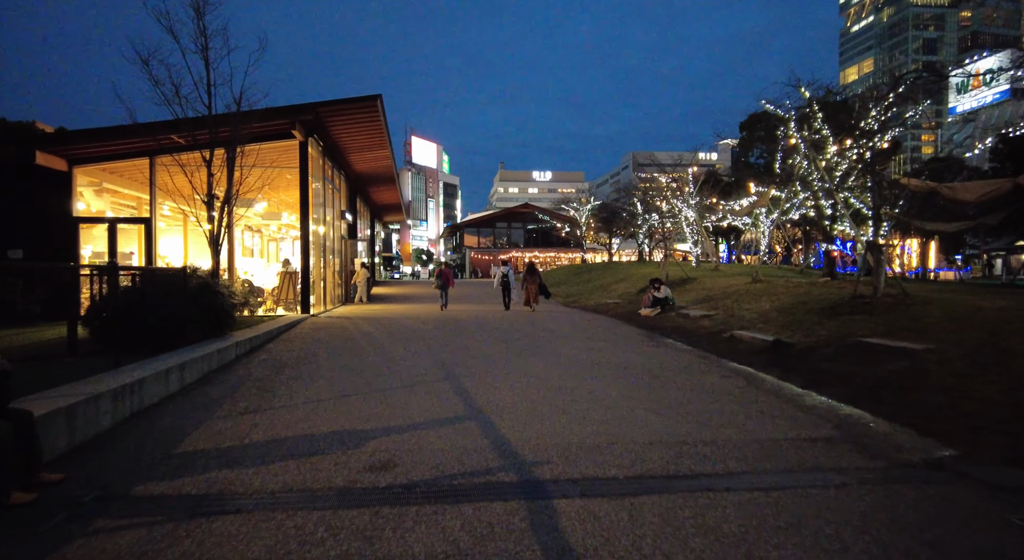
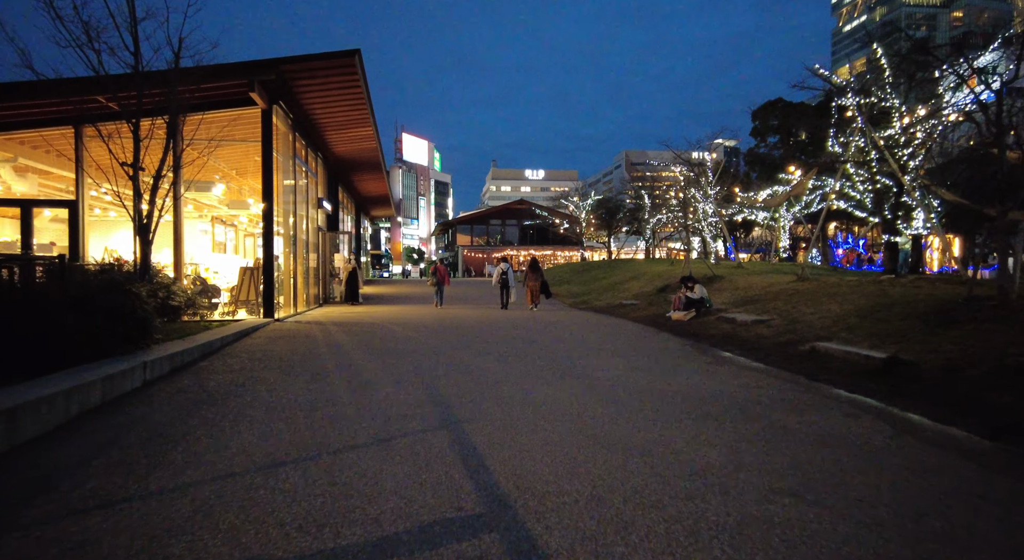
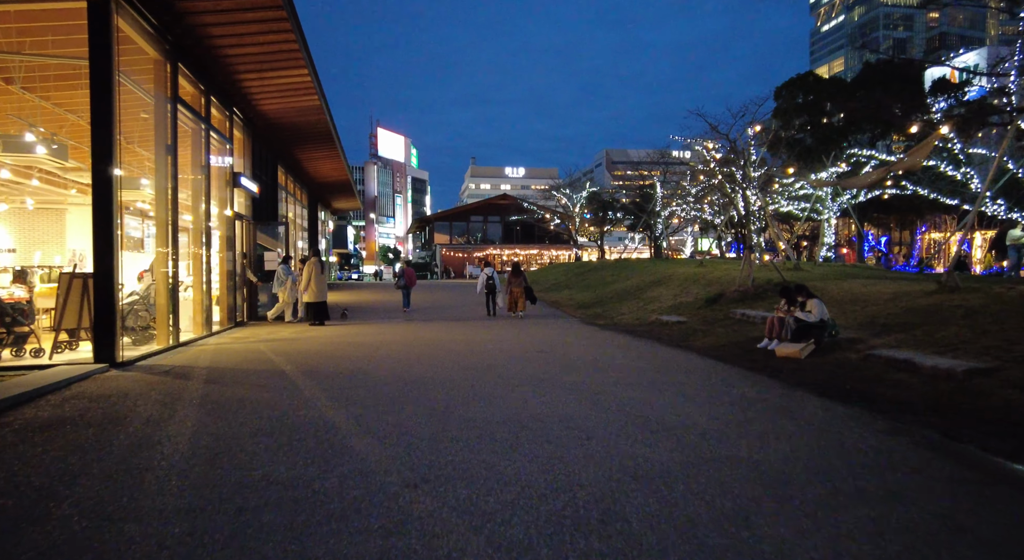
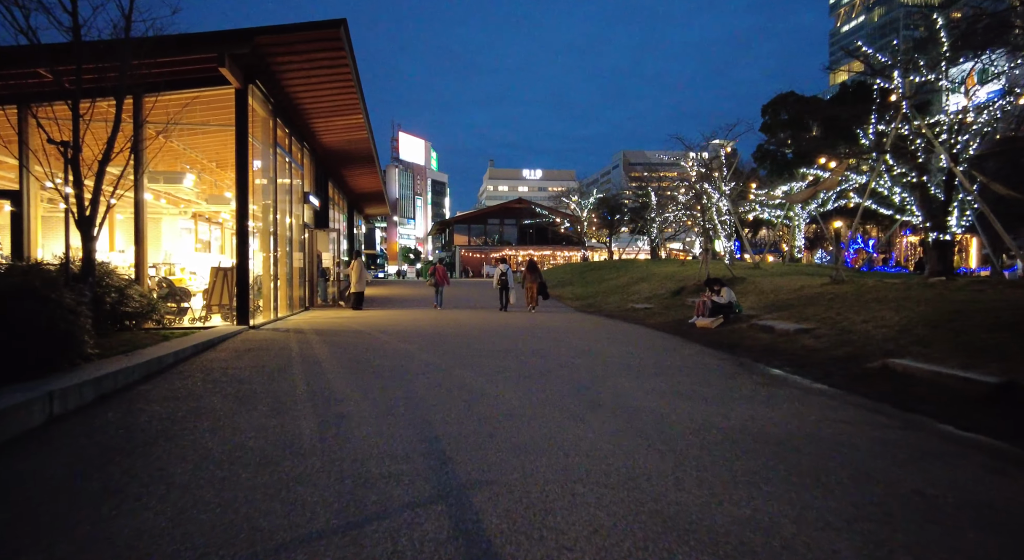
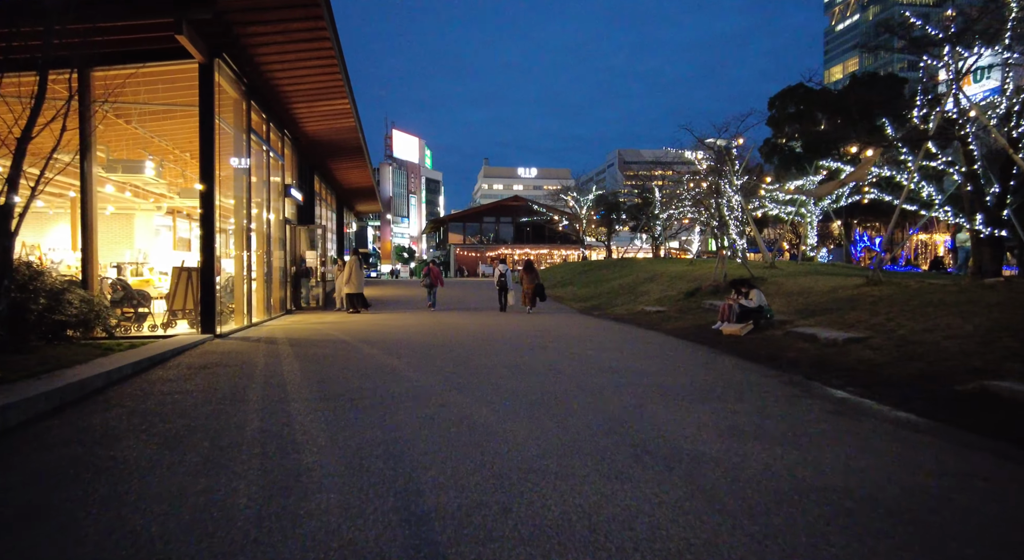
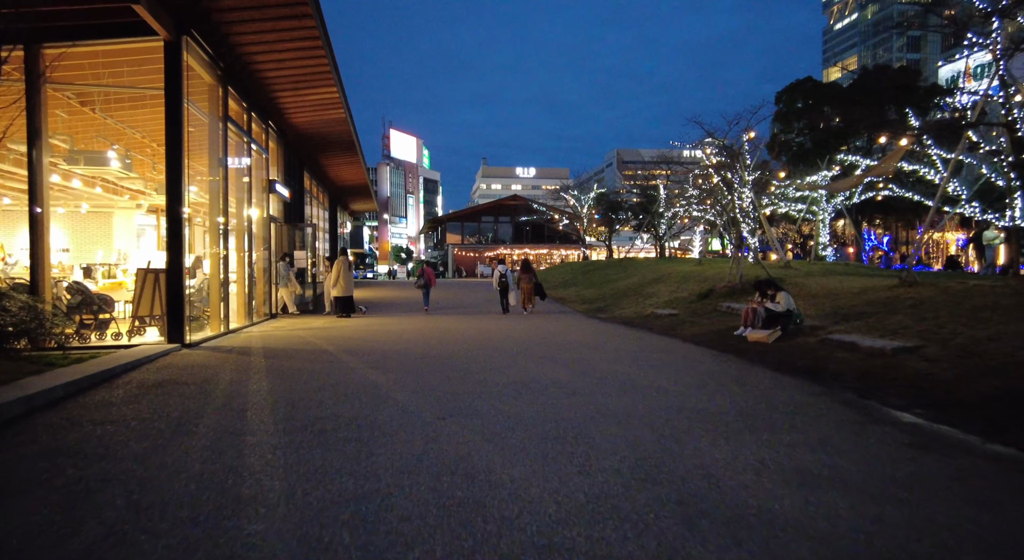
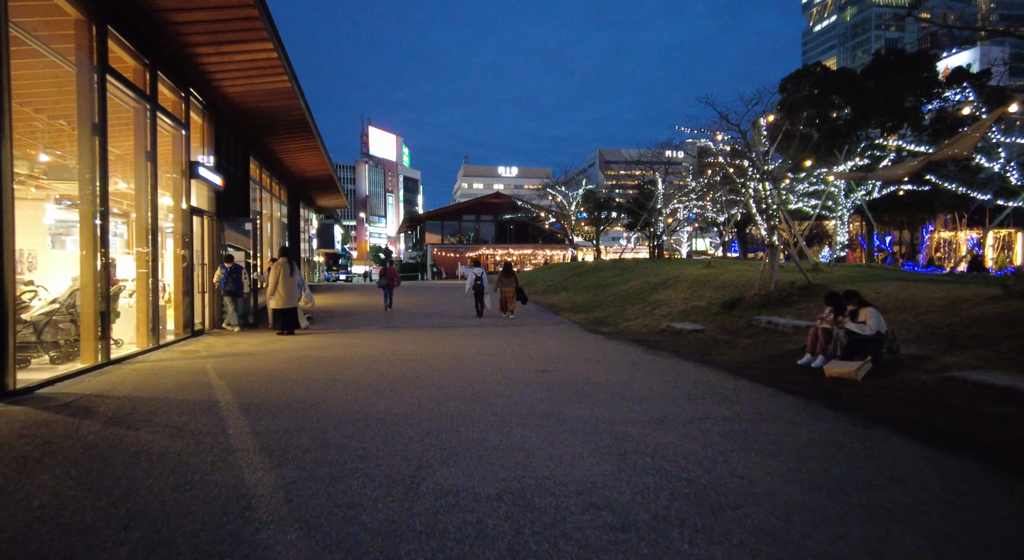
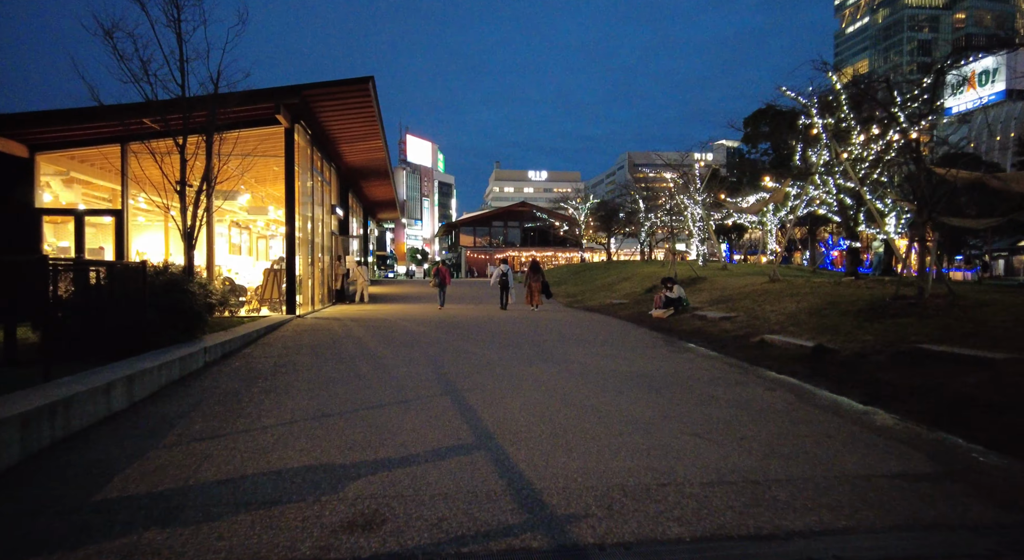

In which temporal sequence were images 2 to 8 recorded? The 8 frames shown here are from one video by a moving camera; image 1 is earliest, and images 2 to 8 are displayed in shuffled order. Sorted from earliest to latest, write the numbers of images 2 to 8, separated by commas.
8, 2, 4, 5, 6, 3, 7
